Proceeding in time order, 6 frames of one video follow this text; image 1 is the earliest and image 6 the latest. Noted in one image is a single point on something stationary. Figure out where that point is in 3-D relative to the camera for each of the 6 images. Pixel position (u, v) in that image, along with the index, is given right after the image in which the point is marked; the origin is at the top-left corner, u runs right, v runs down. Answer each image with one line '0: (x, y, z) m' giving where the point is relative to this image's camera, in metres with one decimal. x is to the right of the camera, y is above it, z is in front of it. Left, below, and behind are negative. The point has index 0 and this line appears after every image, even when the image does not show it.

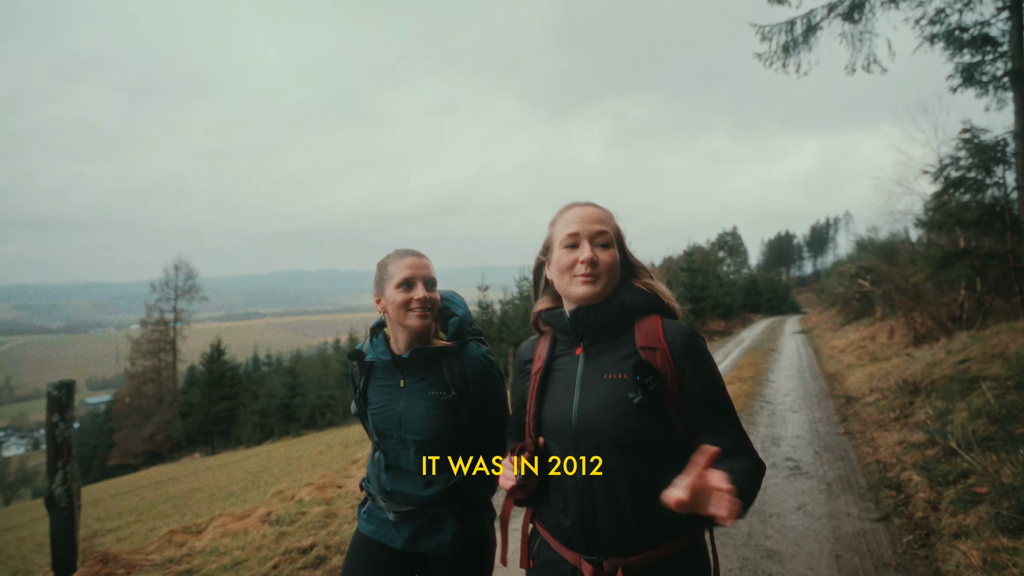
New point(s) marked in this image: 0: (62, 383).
0: (-4.4, -0.9, +4.5) m
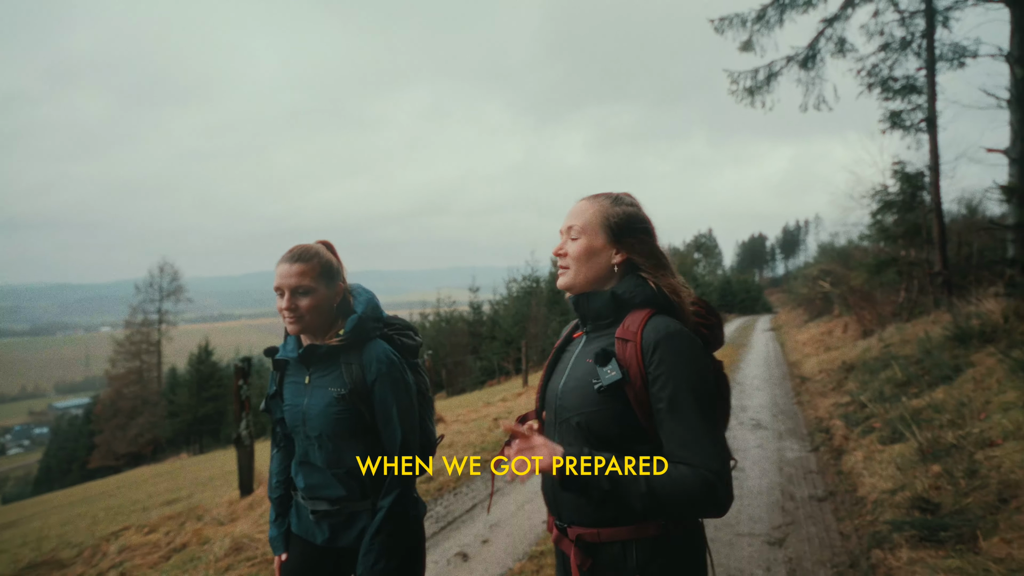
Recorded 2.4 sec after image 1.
0: (-3.7, -0.9, +6.3) m
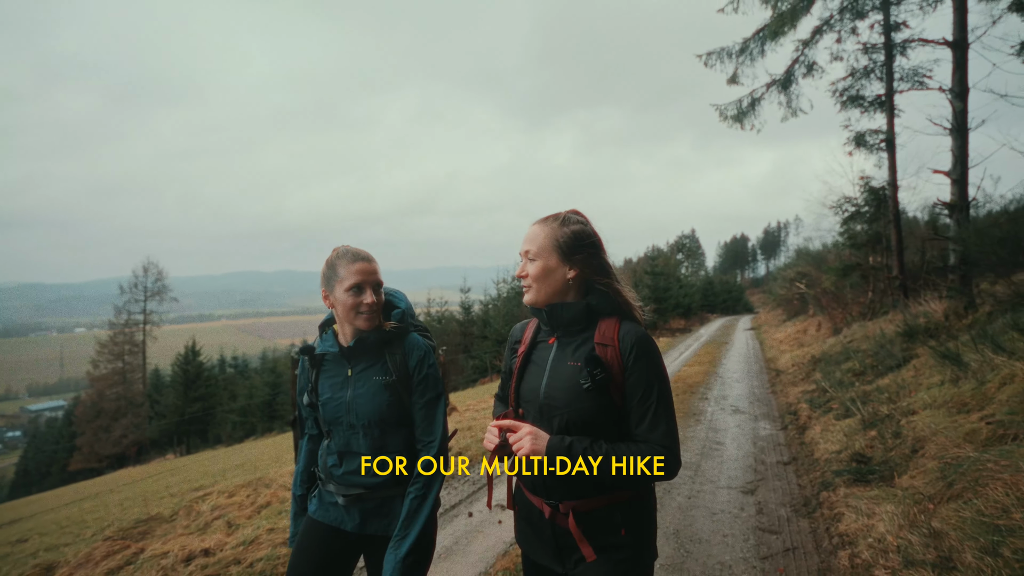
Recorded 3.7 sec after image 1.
0: (-3.4, -1.0, +7.3) m
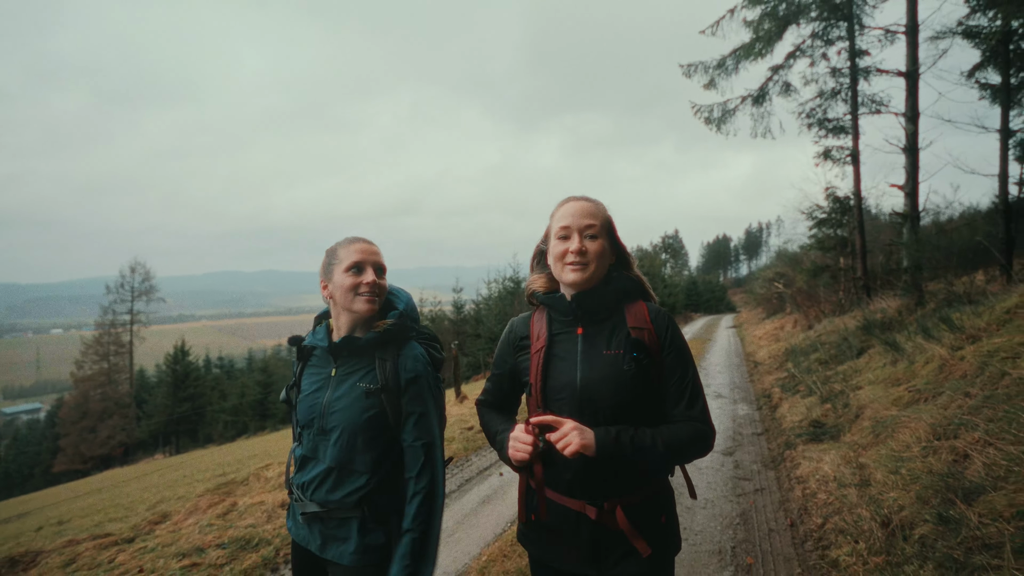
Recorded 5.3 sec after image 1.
0: (-3.1, -1.0, +8.3) m
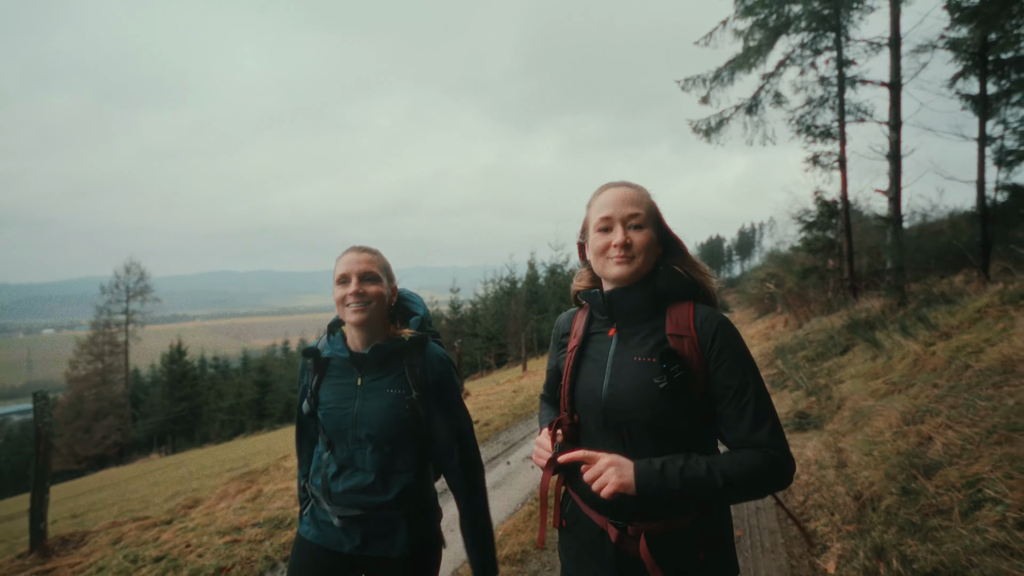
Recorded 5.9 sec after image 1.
0: (-3.1, -1.0, +8.7) m
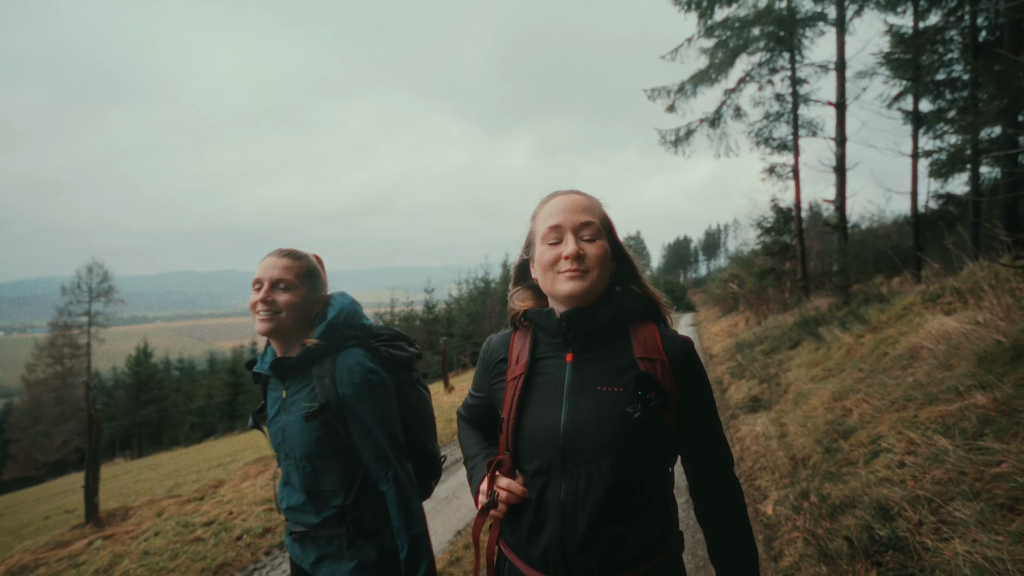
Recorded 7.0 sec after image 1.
0: (-3.3, -1.0, +9.4) m
